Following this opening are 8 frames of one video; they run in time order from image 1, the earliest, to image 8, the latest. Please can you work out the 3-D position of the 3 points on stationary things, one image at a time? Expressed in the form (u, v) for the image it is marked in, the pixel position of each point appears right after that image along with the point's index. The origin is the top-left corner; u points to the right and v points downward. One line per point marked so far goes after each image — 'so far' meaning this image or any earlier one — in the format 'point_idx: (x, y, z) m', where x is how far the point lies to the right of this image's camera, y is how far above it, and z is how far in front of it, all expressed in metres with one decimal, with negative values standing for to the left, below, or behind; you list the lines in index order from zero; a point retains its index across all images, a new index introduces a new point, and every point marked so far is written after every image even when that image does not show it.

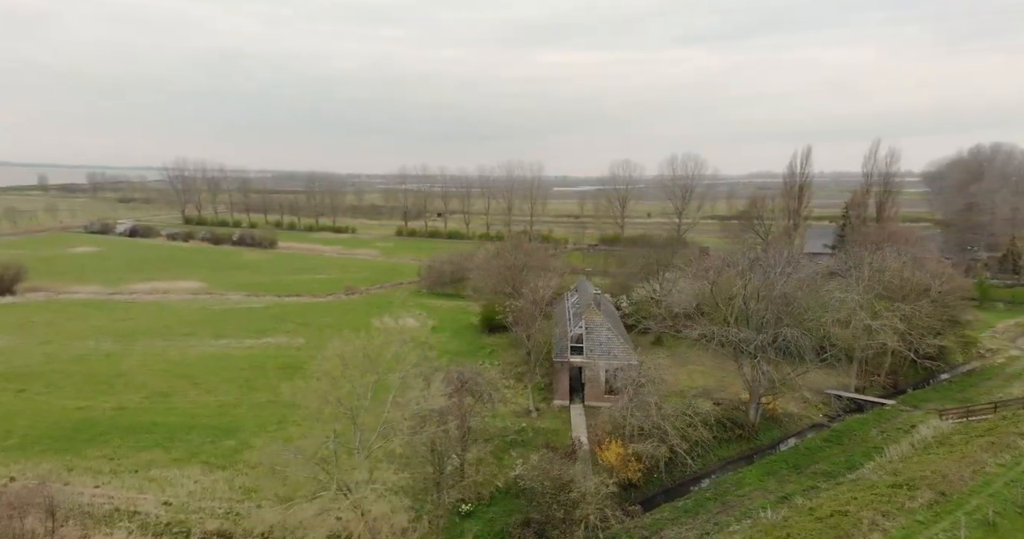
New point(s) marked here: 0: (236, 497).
0: (-8.0, -6.8, +19.2) m
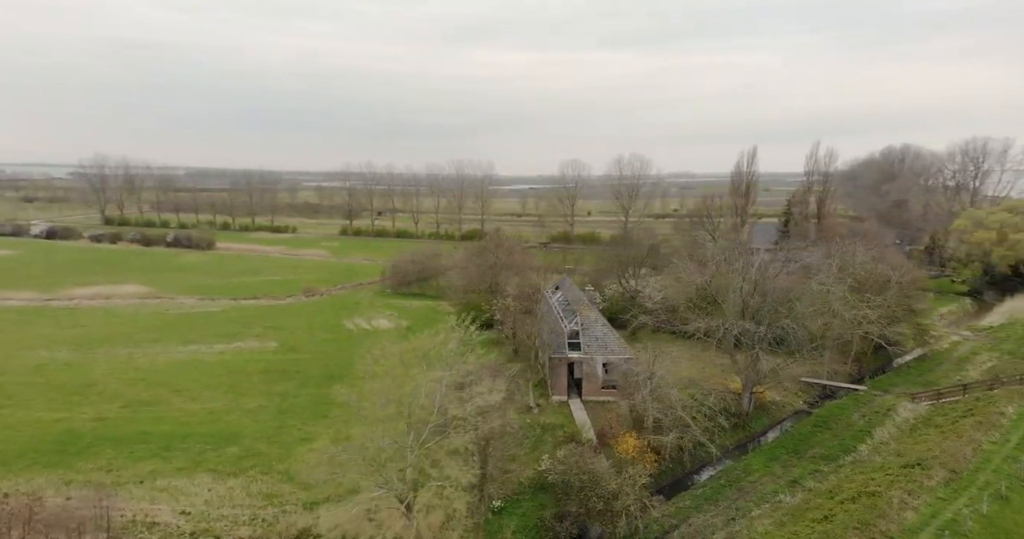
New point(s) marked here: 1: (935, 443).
0: (-7.3, -6.8, +18.8) m
1: (+12.4, -5.1, +18.7) m
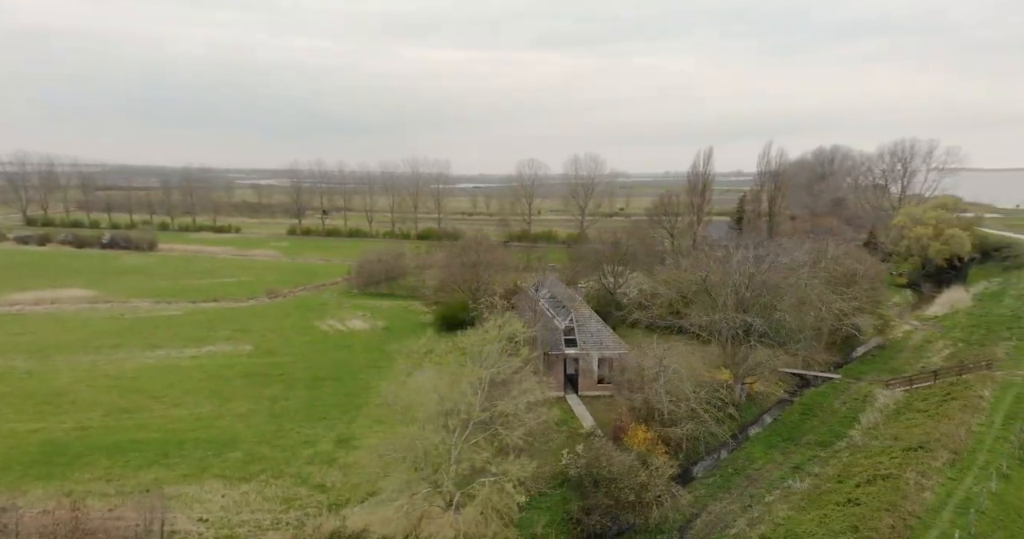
0: (-6.6, -6.8, +18.5) m
1: (+12.9, -4.9, +19.9) m
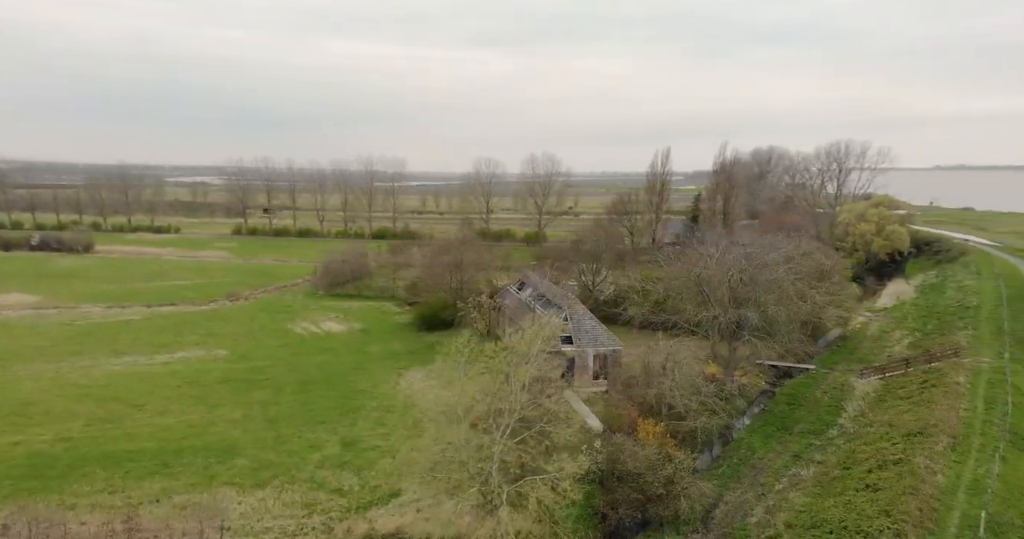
0: (-6.0, -6.9, +18.2) m
1: (+13.4, -4.8, +21.1) m
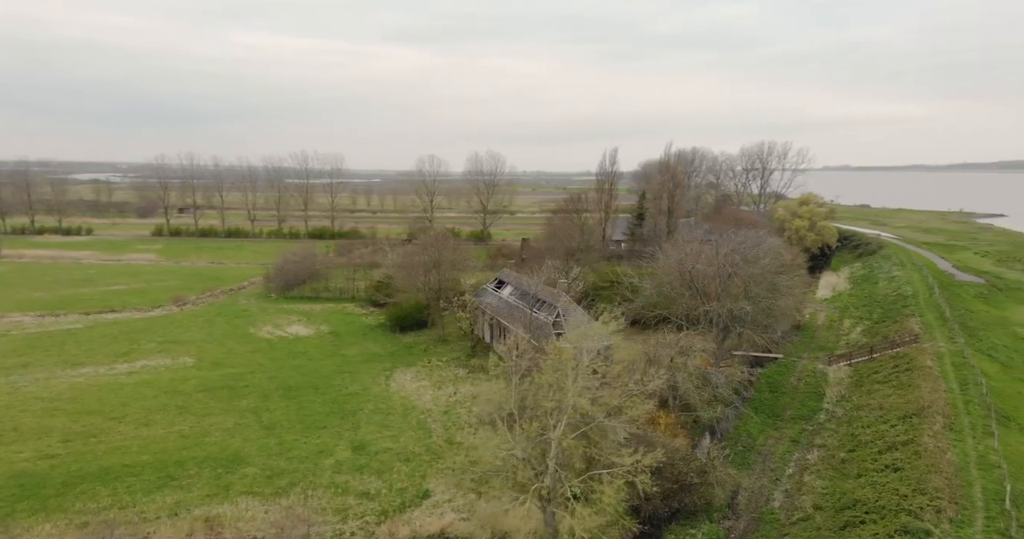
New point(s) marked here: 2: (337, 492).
0: (-5.0, -7.0, +17.9) m
1: (+14.0, -4.5, +22.8) m
2: (-5.3, -6.7, +19.4) m
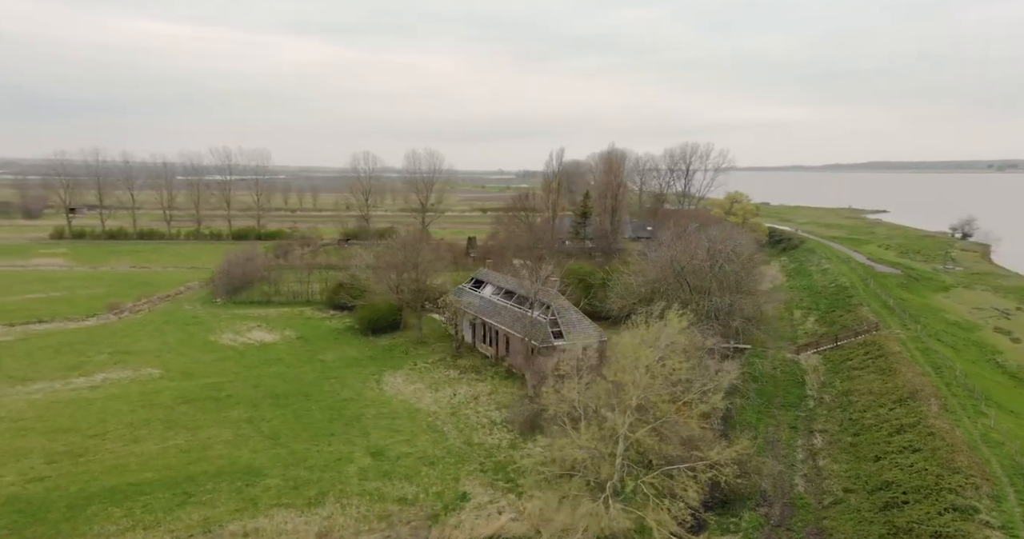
0: (-3.7, -7.1, +17.7) m
1: (+14.5, -4.3, +24.7) m
2: (-4.1, -6.8, +19.1) m
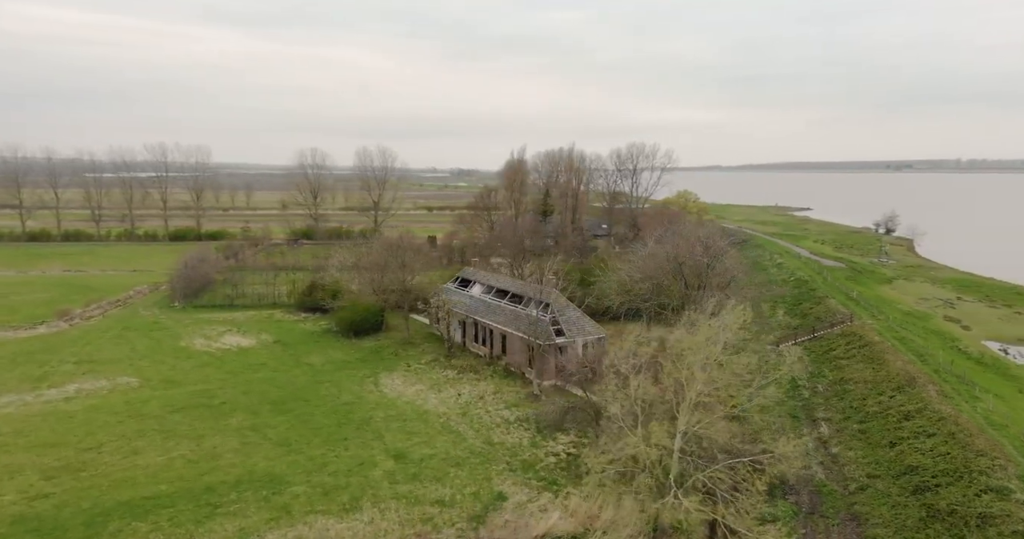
0: (-2.5, -7.1, +17.6) m
1: (+15.1, -4.1, +26.1) m
2: (-3.0, -6.9, +19.0) m
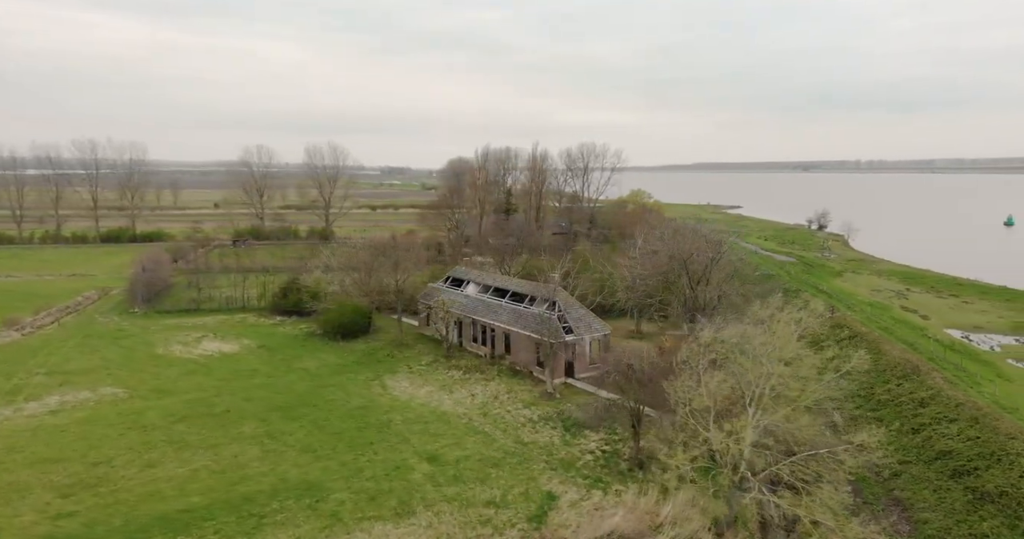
0: (-0.8, -7.2, +17.7) m
1: (+15.9, -3.9, +27.6) m
2: (-1.5, -6.9, +19.0) m
